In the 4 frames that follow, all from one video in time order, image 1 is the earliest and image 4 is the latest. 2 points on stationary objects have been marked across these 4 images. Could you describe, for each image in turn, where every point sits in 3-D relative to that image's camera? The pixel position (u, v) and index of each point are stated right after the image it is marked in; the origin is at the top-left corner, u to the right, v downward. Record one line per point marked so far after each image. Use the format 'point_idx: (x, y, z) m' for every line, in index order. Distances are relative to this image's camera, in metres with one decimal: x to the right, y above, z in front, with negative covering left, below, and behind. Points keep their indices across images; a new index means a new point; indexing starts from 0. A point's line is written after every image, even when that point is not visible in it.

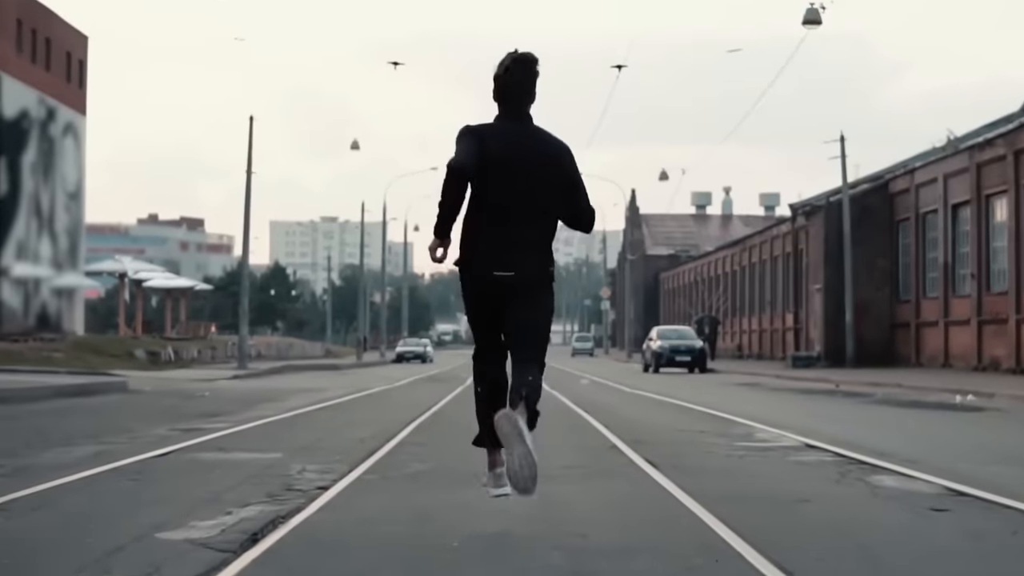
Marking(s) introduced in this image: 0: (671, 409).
0: (+2.4, -1.8, +19.7) m
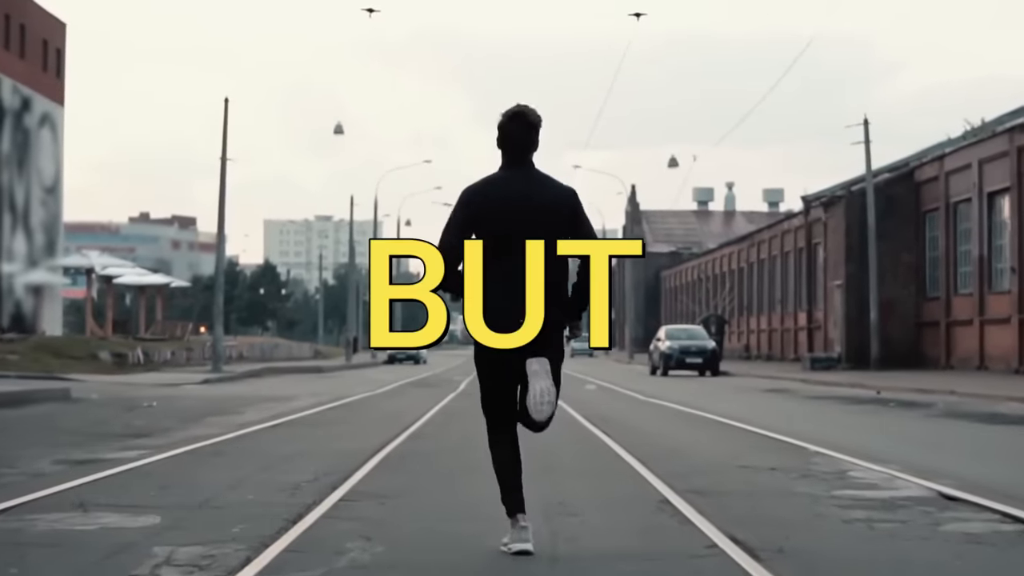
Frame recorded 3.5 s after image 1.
0: (+2.4, -1.7, +15.6) m
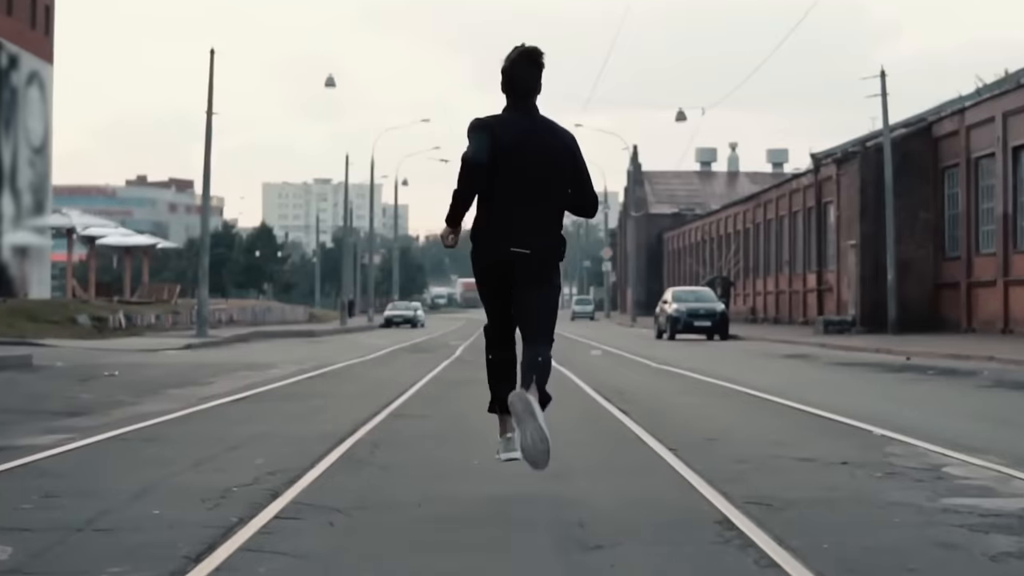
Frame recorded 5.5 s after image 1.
0: (+2.4, -1.2, +13.4) m
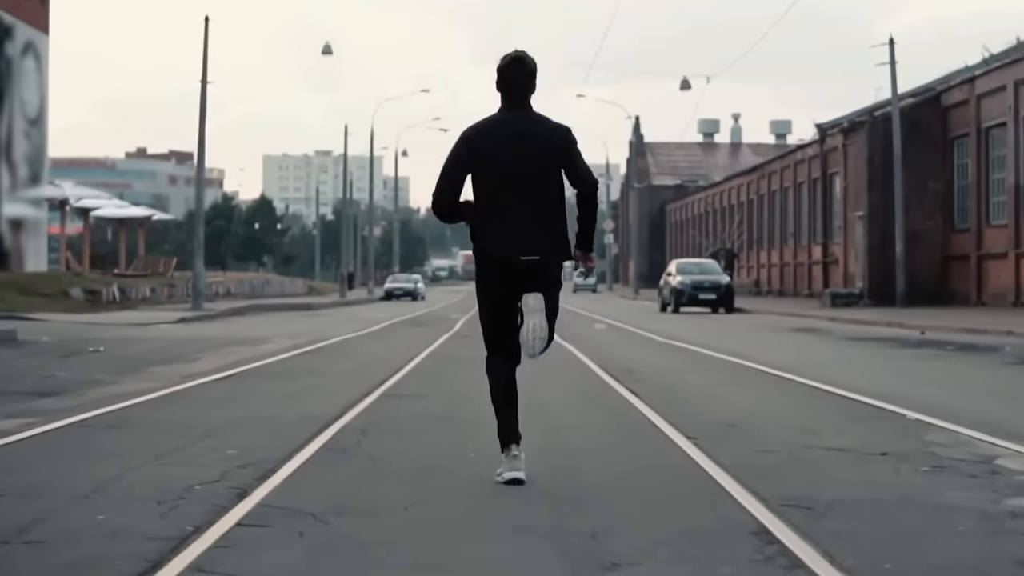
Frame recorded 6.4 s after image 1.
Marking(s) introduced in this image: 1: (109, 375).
0: (+2.4, -0.9, +12.5) m
1: (-4.8, -1.0, +15.4) m
